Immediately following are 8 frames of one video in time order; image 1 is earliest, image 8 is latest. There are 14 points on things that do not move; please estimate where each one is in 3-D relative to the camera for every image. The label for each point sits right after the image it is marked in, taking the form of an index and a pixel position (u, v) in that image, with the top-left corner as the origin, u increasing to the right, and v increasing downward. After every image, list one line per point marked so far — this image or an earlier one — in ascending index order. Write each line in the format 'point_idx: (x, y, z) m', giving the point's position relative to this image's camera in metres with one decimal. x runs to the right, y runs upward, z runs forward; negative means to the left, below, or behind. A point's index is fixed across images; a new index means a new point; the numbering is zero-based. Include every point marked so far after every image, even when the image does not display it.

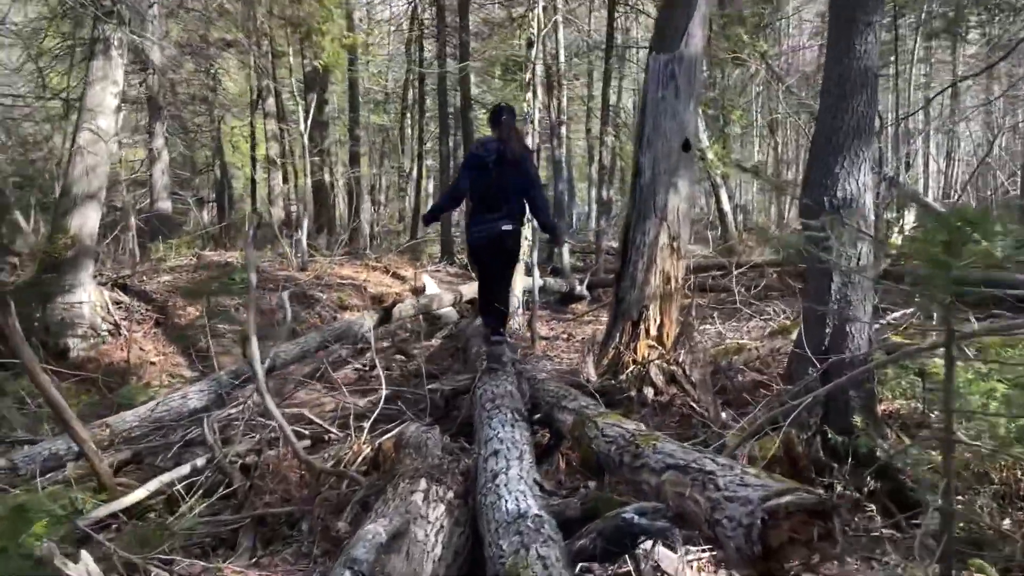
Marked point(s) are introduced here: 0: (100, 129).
0: (-3.4, +1.3, +6.9) m
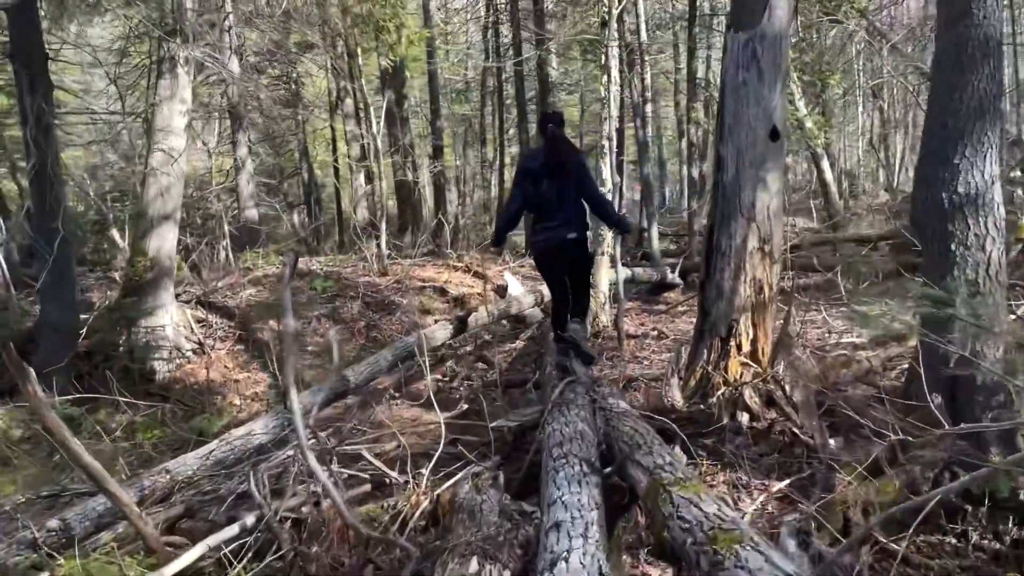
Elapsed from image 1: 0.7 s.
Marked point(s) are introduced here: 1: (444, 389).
0: (-2.8, +1.1, +6.9) m
1: (-0.5, -0.8, +6.4) m
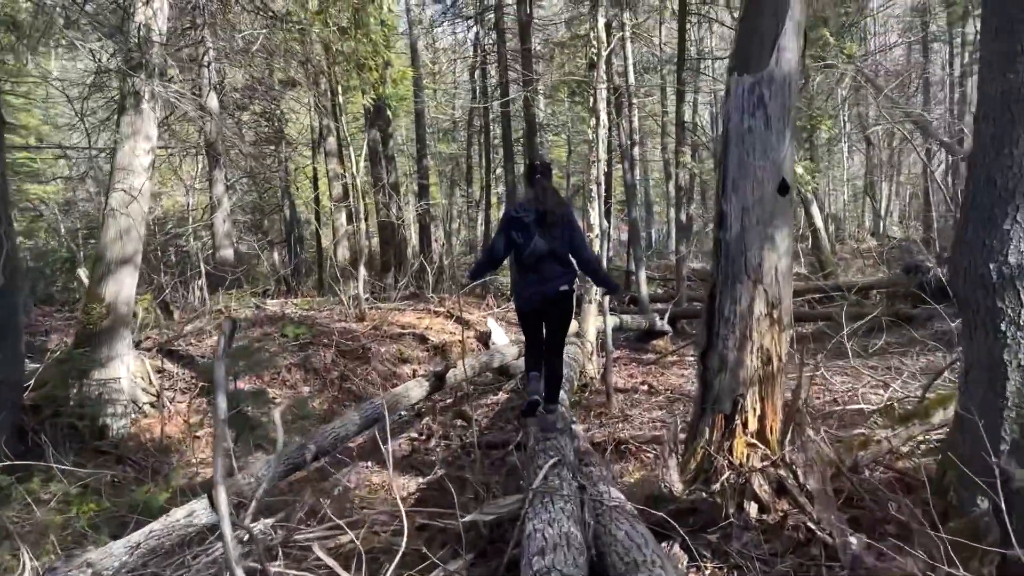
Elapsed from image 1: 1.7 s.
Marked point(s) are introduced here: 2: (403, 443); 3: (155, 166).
0: (-2.9, +0.8, +6.5) m
1: (-0.7, -1.2, +6.0) m
2: (-0.8, -1.1, +6.1) m
3: (-2.8, +1.0, +6.7) m
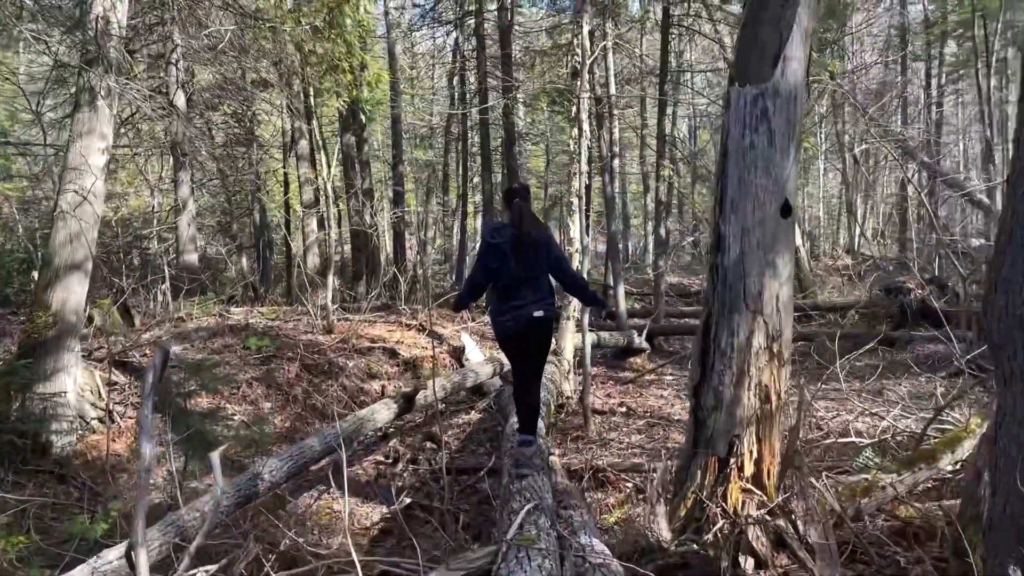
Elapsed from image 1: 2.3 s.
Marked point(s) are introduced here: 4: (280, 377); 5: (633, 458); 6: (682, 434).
0: (-3.1, +0.7, +6.1) m
1: (-0.9, -1.2, +5.6) m
2: (-1.0, -1.2, +5.8) m
3: (-3.0, +0.9, +6.3) m
4: (-2.0, -0.8, +7.3) m
5: (+0.8, -1.1, +5.6) m
6: (+1.2, -1.1, +6.2) m
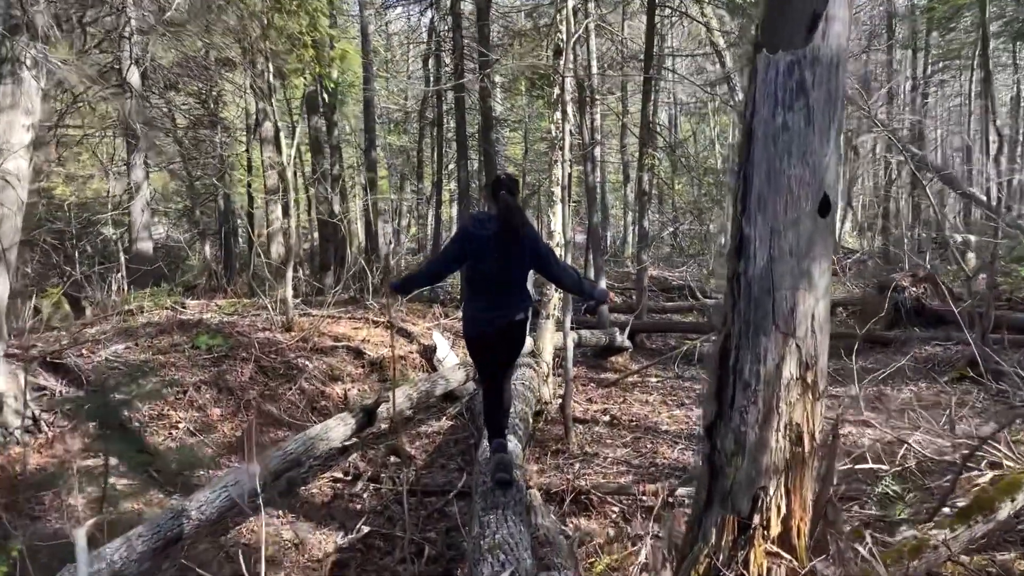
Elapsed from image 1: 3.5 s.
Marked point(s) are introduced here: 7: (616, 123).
0: (-3.2, +0.7, +5.4) m
1: (-1.0, -1.2, +5.0) m
2: (-1.2, -1.2, +5.2) m
3: (-3.2, +1.0, +5.6) m
4: (-2.2, -0.7, +6.7) m
5: (+0.6, -1.1, +5.0) m
6: (+1.1, -1.1, +5.6) m
7: (+2.0, +3.1, +15.8) m
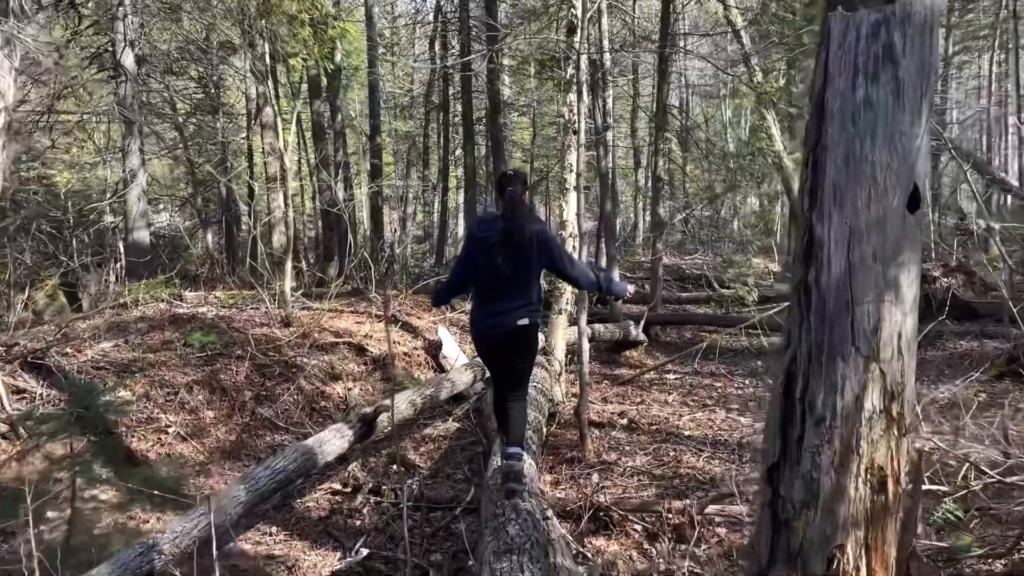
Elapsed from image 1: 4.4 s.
0: (-3.2, +0.8, +5.0) m
1: (-1.0, -1.2, +4.7) m
2: (-1.1, -1.2, +4.8) m
3: (-3.1, +1.0, +5.2) m
4: (-2.1, -0.7, +6.3) m
5: (+0.7, -1.1, +4.6) m
6: (+1.1, -1.0, +5.2) m
7: (+2.1, +3.3, +15.3) m
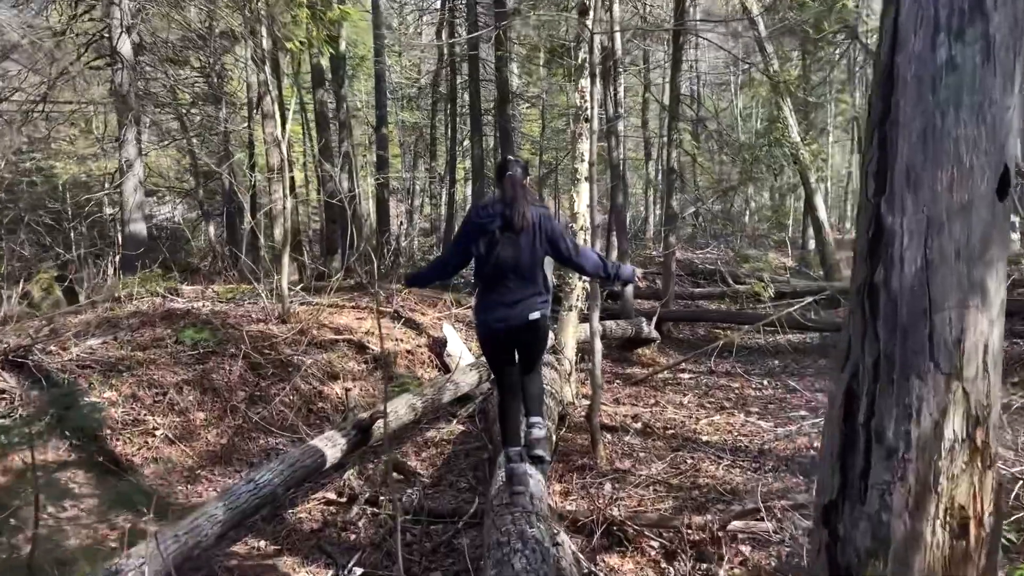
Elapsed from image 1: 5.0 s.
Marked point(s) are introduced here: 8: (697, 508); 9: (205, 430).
0: (-3.1, +0.8, +4.7) m
1: (-0.9, -1.2, +4.3) m
2: (-1.1, -1.2, +4.5) m
3: (-3.1, +1.0, +4.9) m
4: (-2.1, -0.7, +6.0) m
5: (+0.7, -1.1, +4.3) m
6: (+1.2, -1.0, +4.9) m
7: (+2.3, +3.4, +15.0) m
8: (+0.9, -1.1, +4.2) m
9: (-2.0, -0.9, +5.6) m
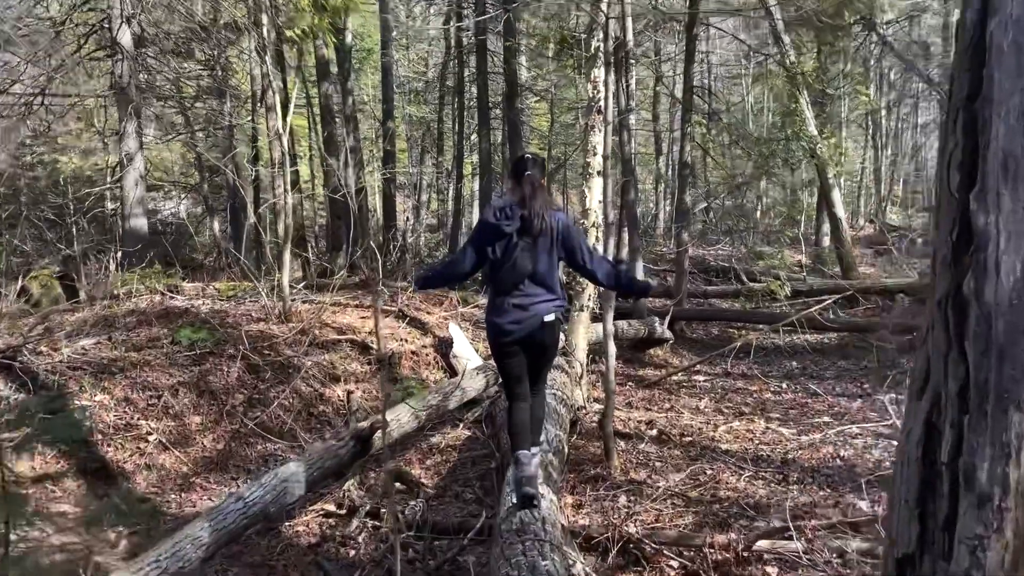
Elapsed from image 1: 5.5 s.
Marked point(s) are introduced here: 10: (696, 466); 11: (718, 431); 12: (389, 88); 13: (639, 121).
0: (-3.1, +0.8, +4.5) m
1: (-0.9, -1.2, +4.1) m
2: (-1.0, -1.2, +4.2) m
3: (-3.0, +1.0, +4.7) m
4: (-2.0, -0.6, +5.7) m
5: (+0.8, -1.1, +4.0) m
6: (+1.2, -1.0, +4.6) m
7: (+2.4, +3.4, +14.7) m
8: (+1.0, -1.1, +3.9) m
9: (-2.0, -0.9, +5.4) m
10: (+1.0, -1.0, +4.8) m
11: (+1.3, -0.9, +5.5) m
12: (-2.1, +3.4, +14.2) m
13: (+2.0, +2.6, +13.2) m
